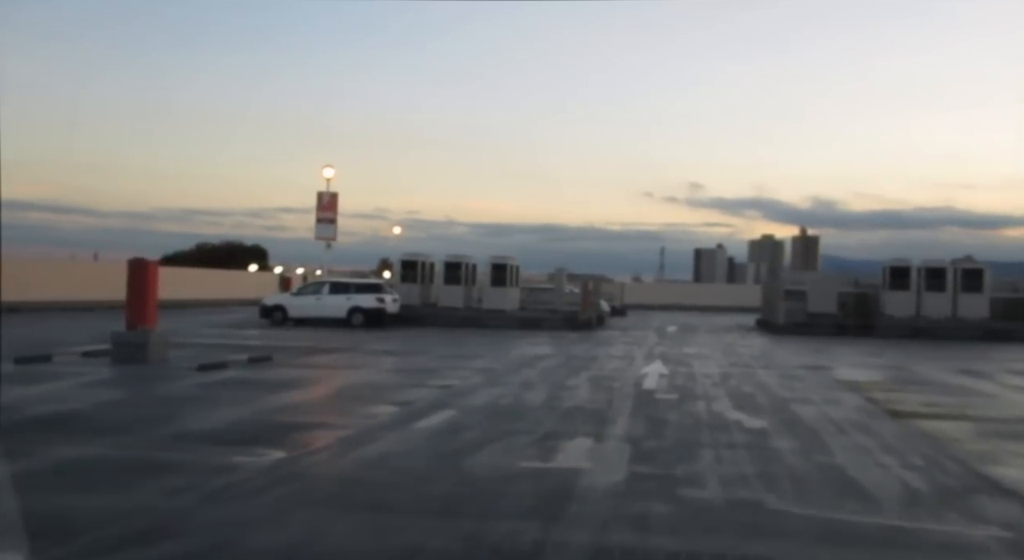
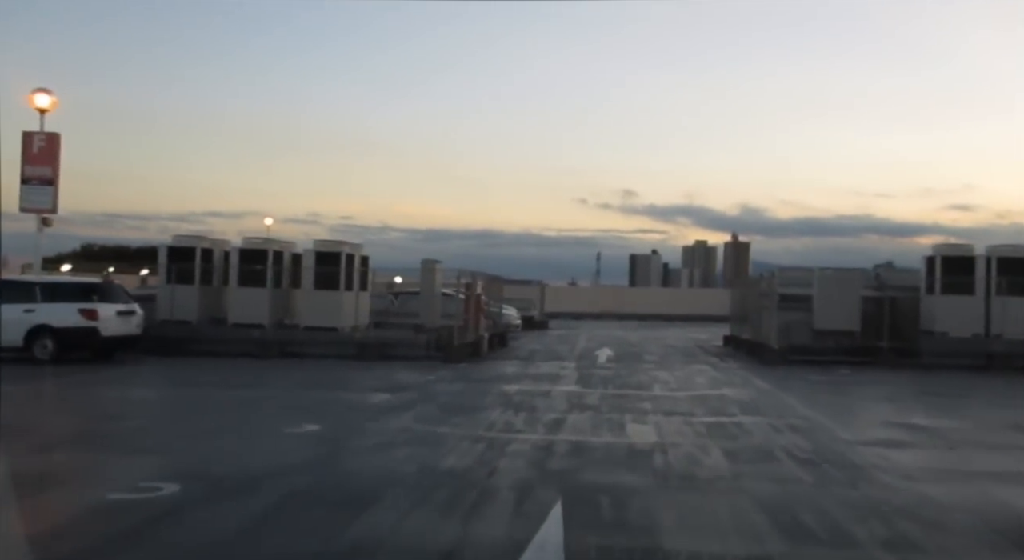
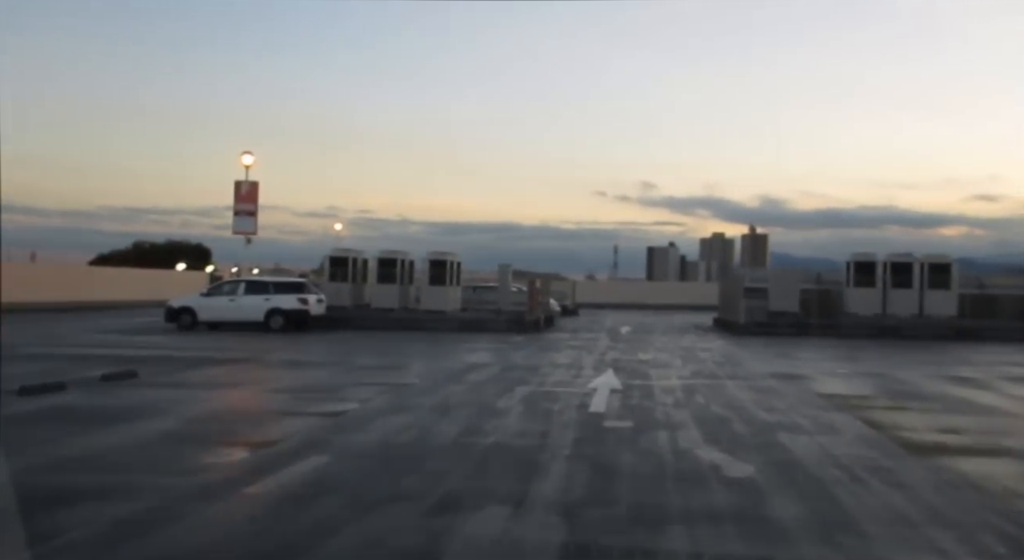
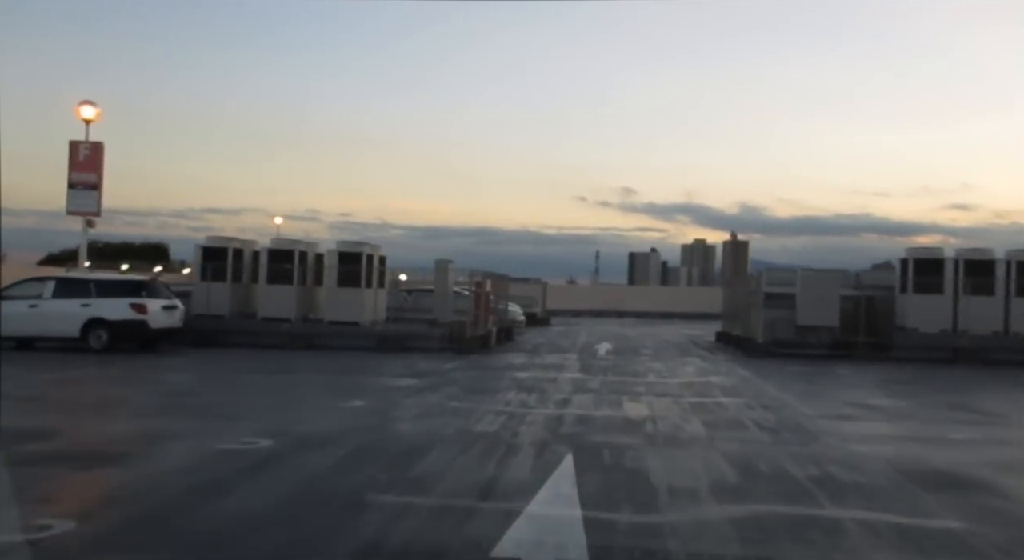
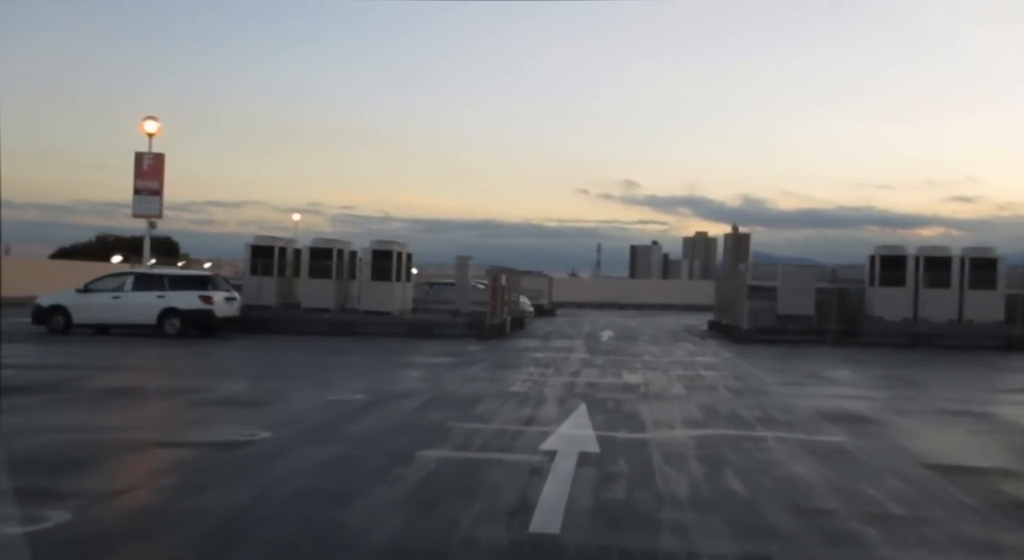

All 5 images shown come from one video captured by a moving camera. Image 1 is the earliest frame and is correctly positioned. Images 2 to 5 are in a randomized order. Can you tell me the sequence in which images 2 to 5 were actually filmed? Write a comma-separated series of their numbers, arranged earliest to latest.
3, 5, 4, 2
